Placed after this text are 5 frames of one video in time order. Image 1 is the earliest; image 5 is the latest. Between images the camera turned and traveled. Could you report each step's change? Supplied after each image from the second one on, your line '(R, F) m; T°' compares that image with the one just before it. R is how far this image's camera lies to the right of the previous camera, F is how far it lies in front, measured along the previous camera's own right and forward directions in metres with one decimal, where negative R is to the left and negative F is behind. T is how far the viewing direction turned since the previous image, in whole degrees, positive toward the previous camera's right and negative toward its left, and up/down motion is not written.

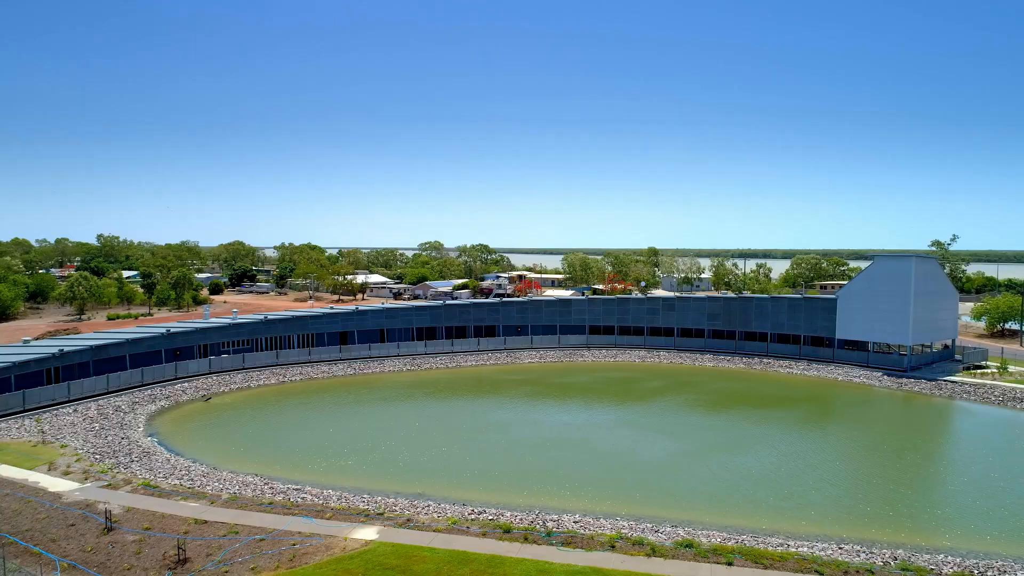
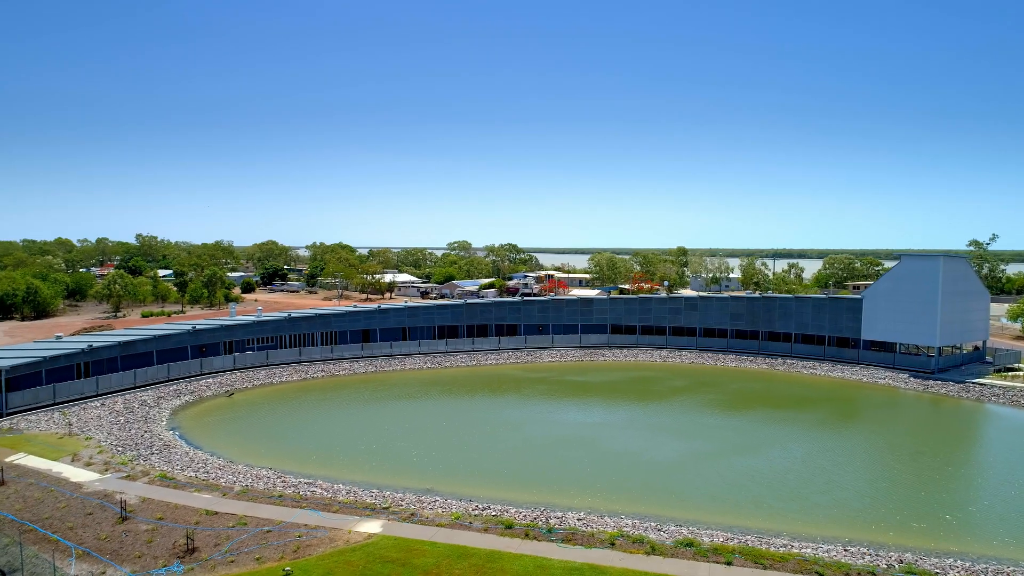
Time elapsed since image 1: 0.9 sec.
(+1.2, -0.1) m; -2°
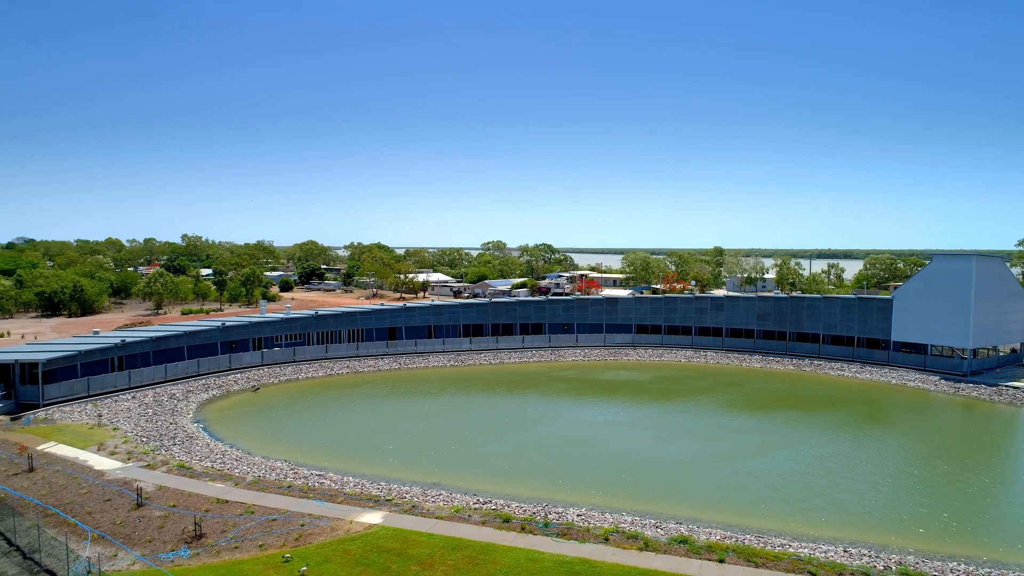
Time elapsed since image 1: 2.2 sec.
(+1.7, -0.3) m; -3°
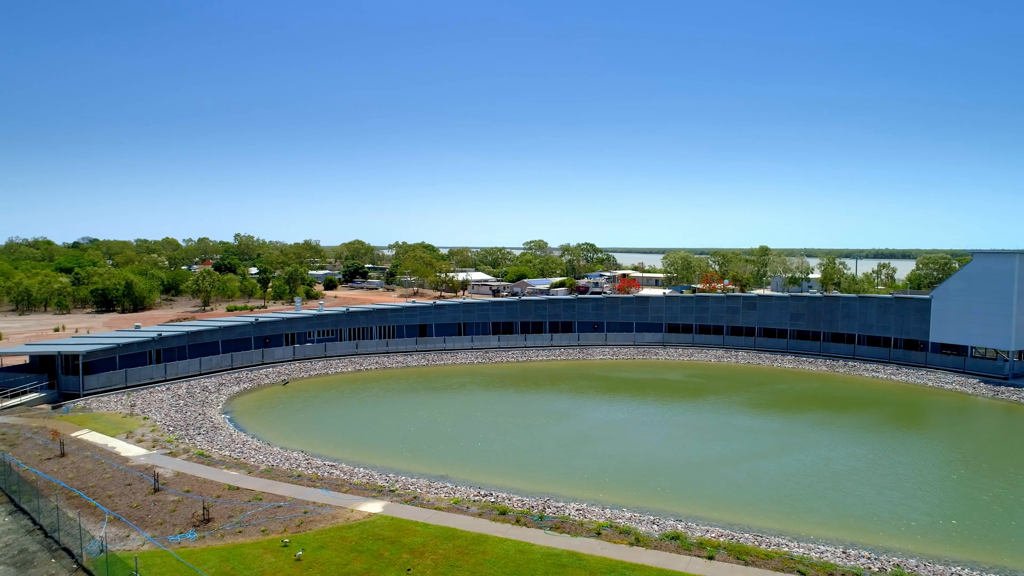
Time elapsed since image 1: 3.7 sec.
(+2.1, -0.2) m; -3°
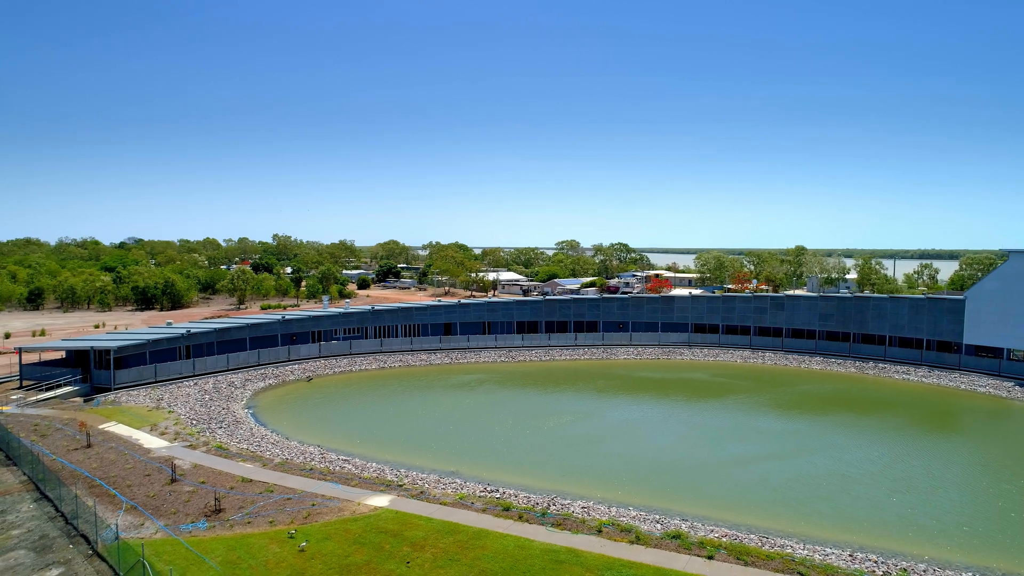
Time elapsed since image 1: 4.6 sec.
(+1.3, 0.0) m; -3°
